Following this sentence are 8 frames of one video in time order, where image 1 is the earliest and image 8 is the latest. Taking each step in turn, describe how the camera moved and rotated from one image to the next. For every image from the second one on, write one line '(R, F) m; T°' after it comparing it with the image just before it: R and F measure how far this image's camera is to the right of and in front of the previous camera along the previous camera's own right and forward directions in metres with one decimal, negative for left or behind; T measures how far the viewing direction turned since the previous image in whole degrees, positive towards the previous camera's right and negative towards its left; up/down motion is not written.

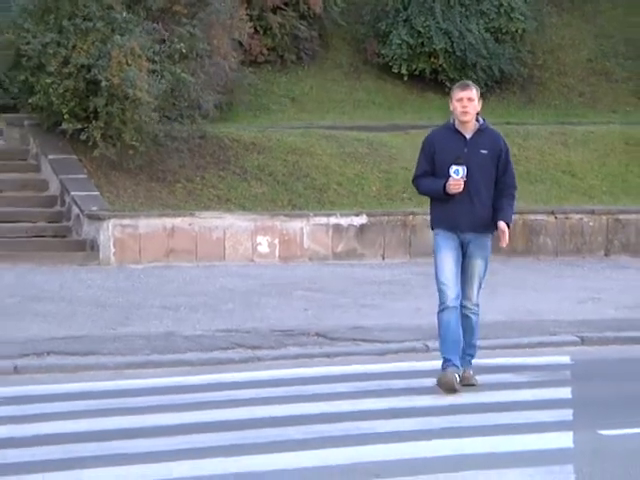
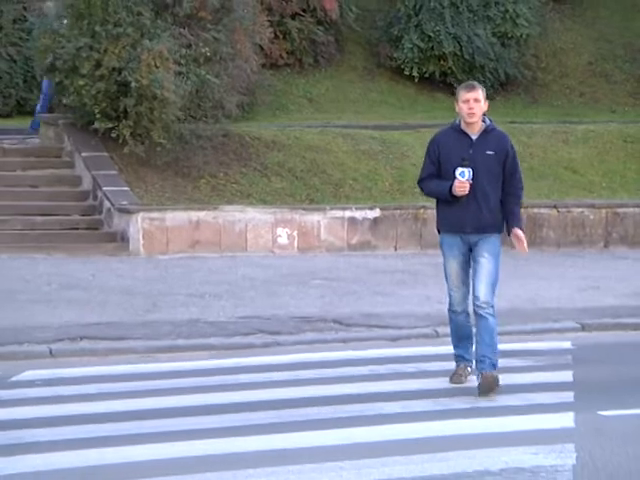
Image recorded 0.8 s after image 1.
(0.0, -0.6) m; -1°
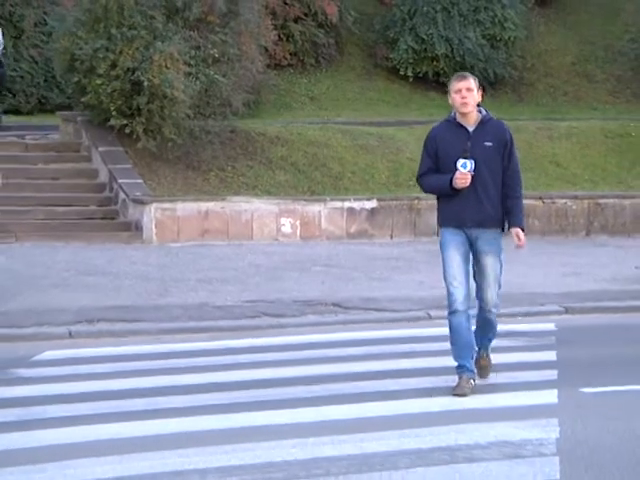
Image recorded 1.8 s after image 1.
(0.0, -0.7) m; 0°
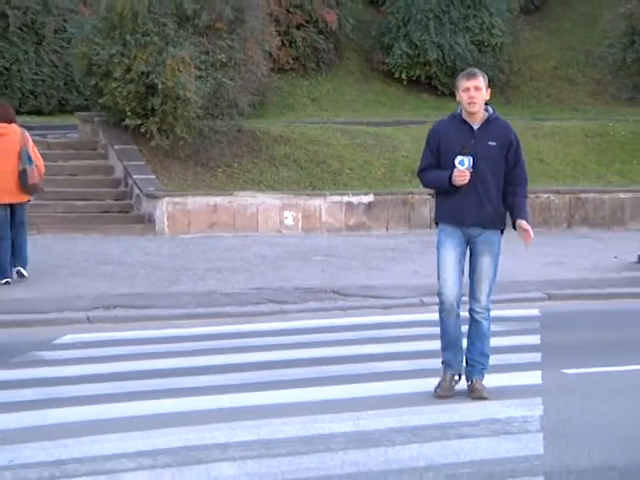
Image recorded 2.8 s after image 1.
(0.0, -0.8) m; 0°
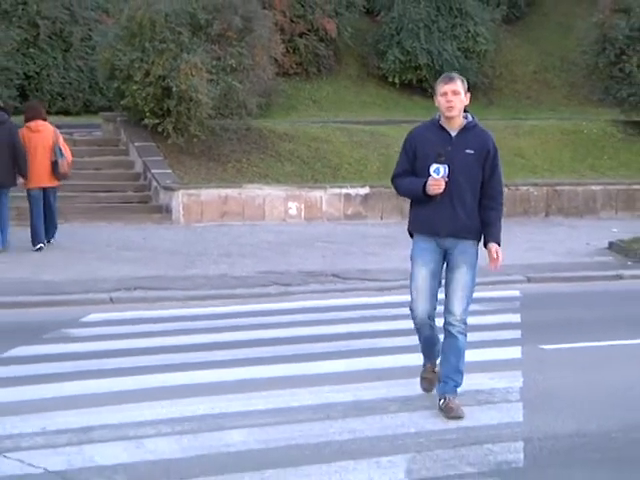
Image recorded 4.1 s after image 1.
(0.0, -1.1) m; 0°
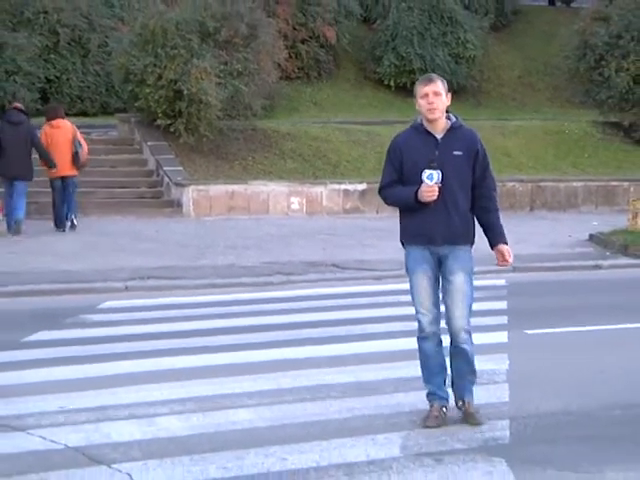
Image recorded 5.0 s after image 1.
(0.0, -0.9) m; 0°
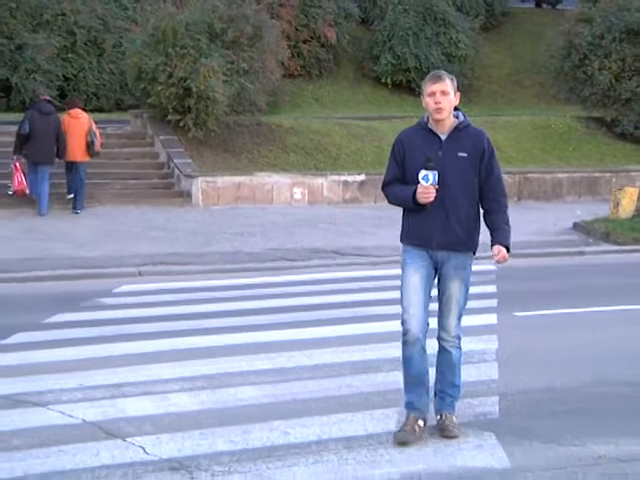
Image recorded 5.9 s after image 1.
(0.0, -0.9) m; 0°
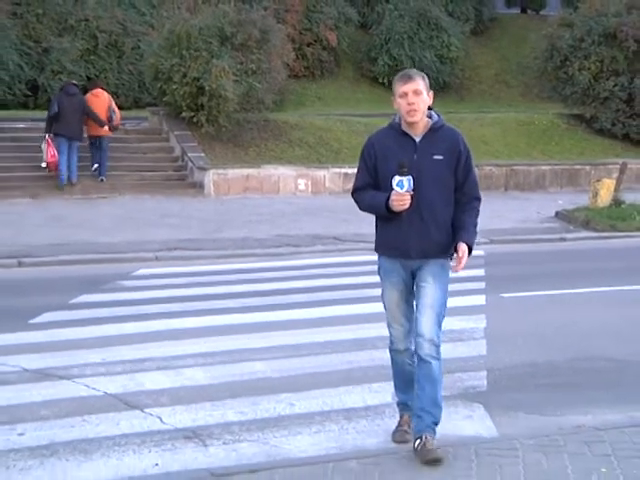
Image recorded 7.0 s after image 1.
(0.0, -1.2) m; 0°
